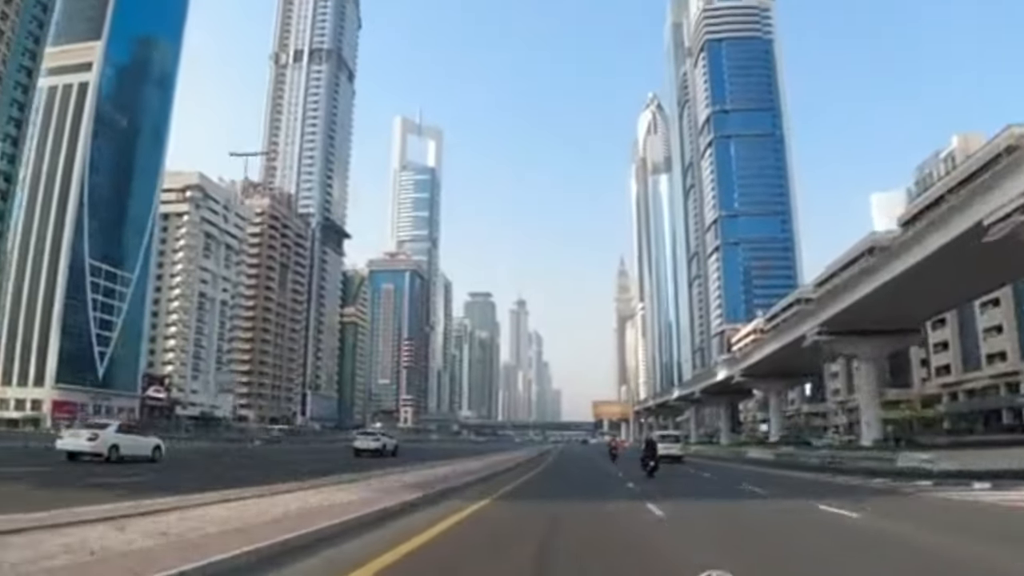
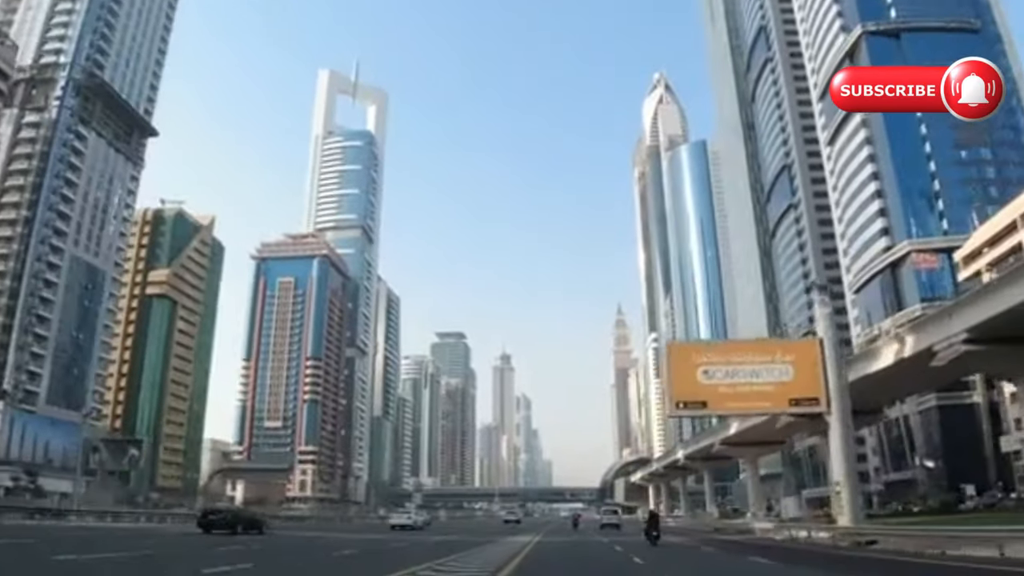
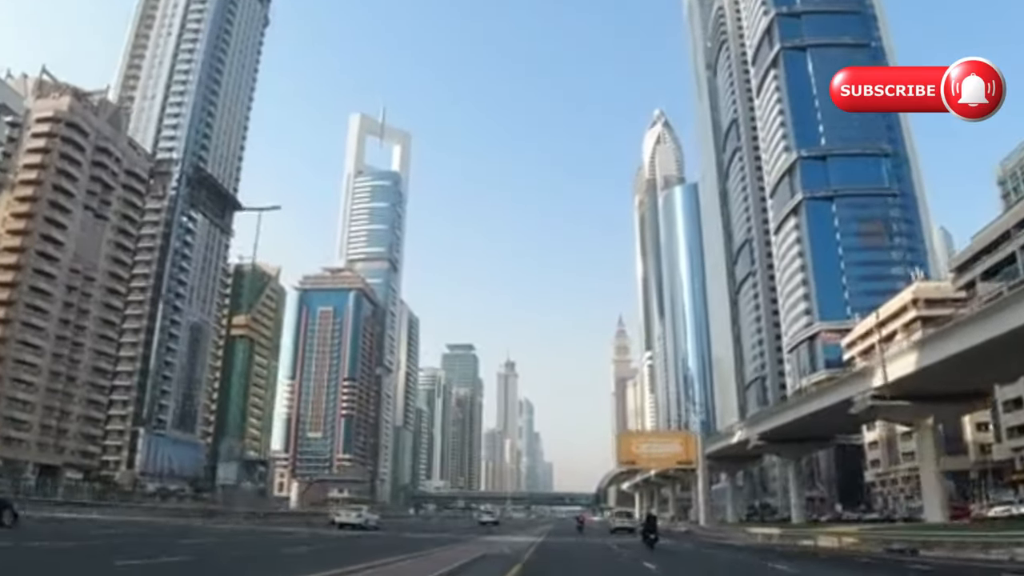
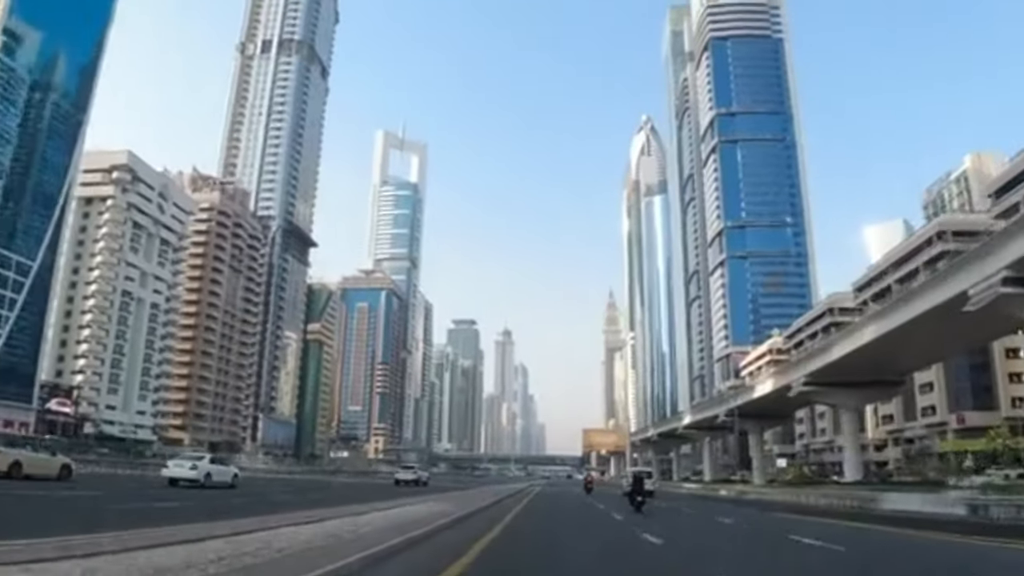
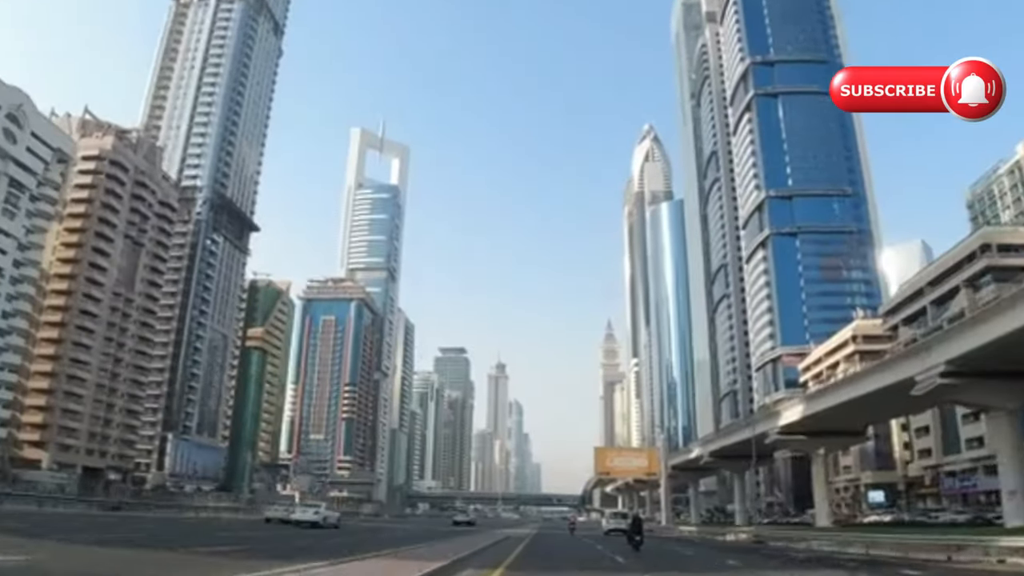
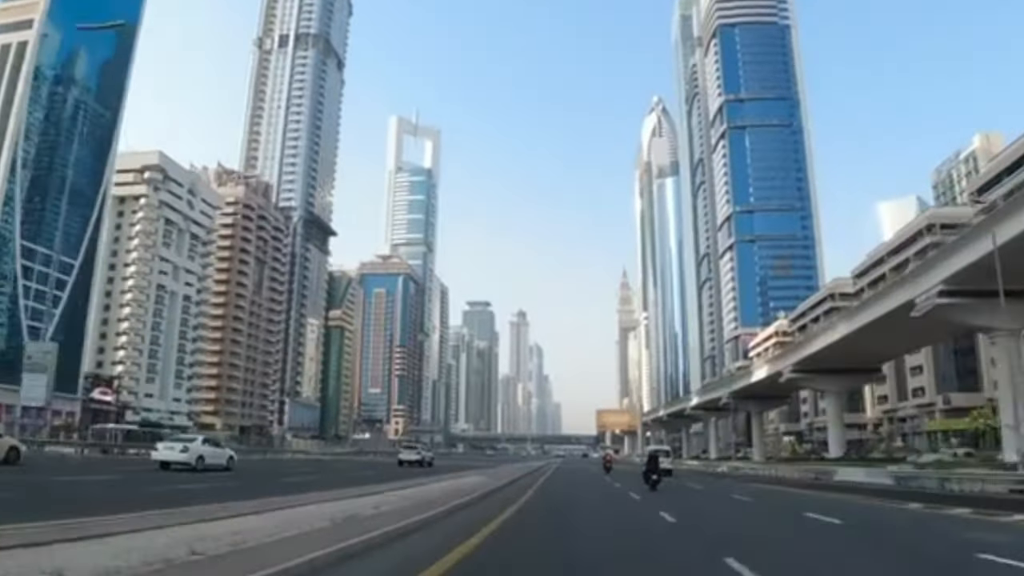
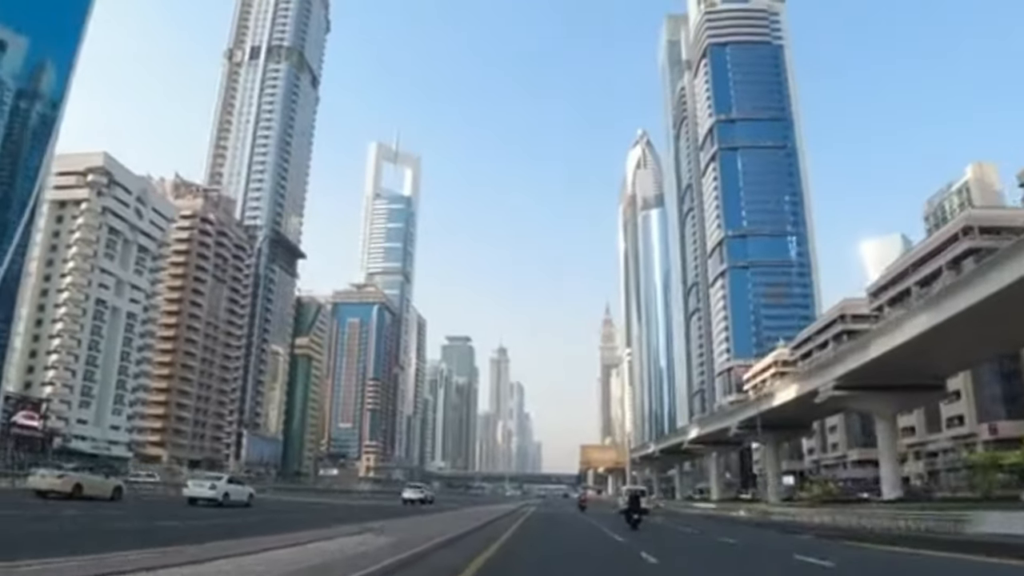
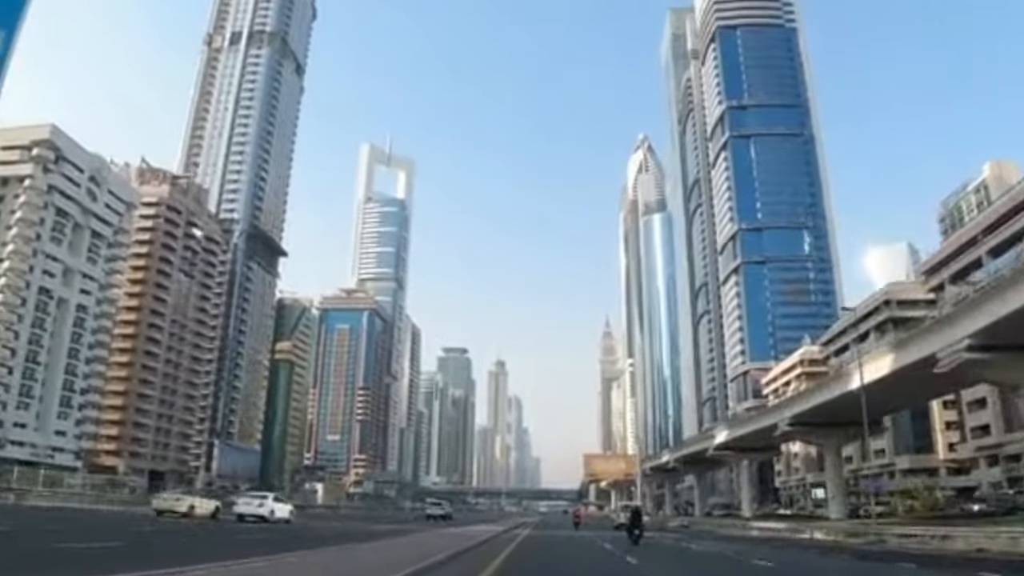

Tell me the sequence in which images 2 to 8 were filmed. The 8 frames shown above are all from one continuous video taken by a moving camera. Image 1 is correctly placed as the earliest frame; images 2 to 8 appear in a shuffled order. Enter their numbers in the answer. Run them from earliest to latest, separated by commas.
6, 4, 7, 8, 5, 3, 2
